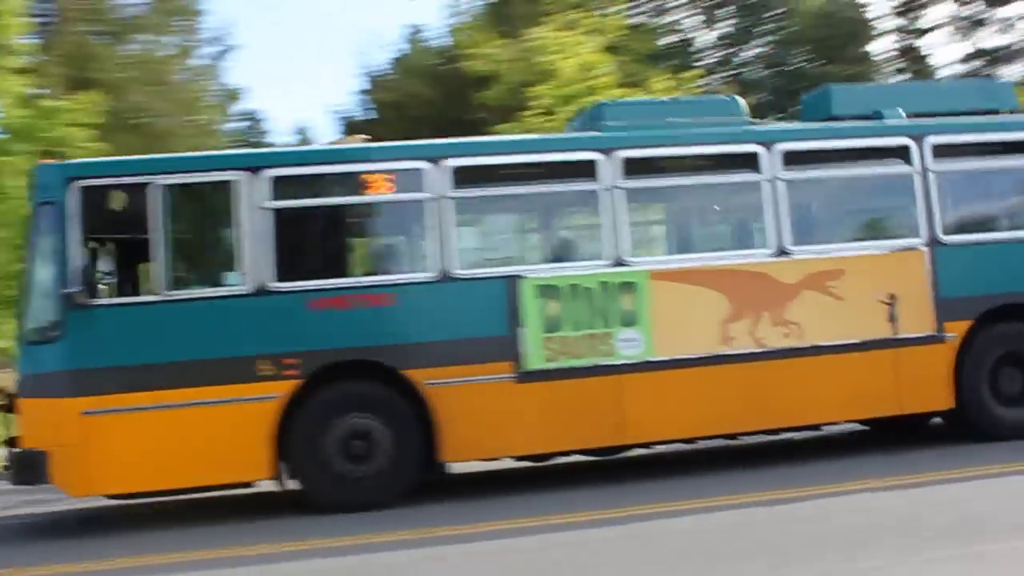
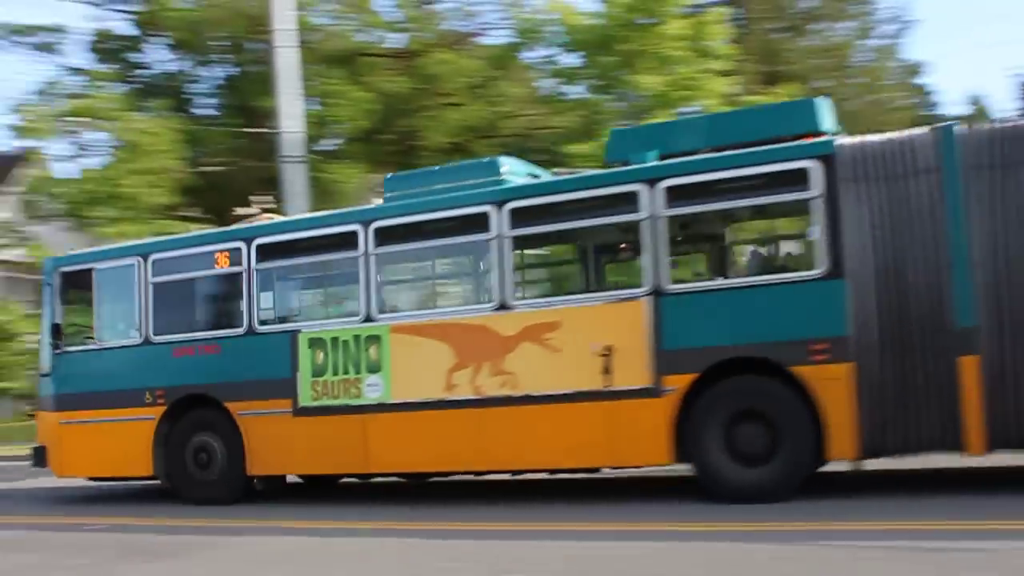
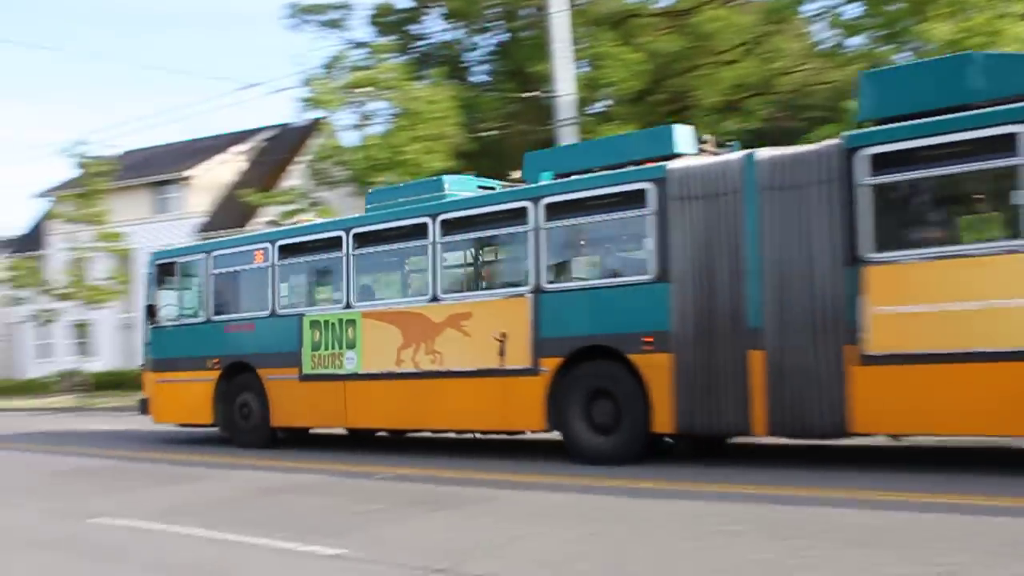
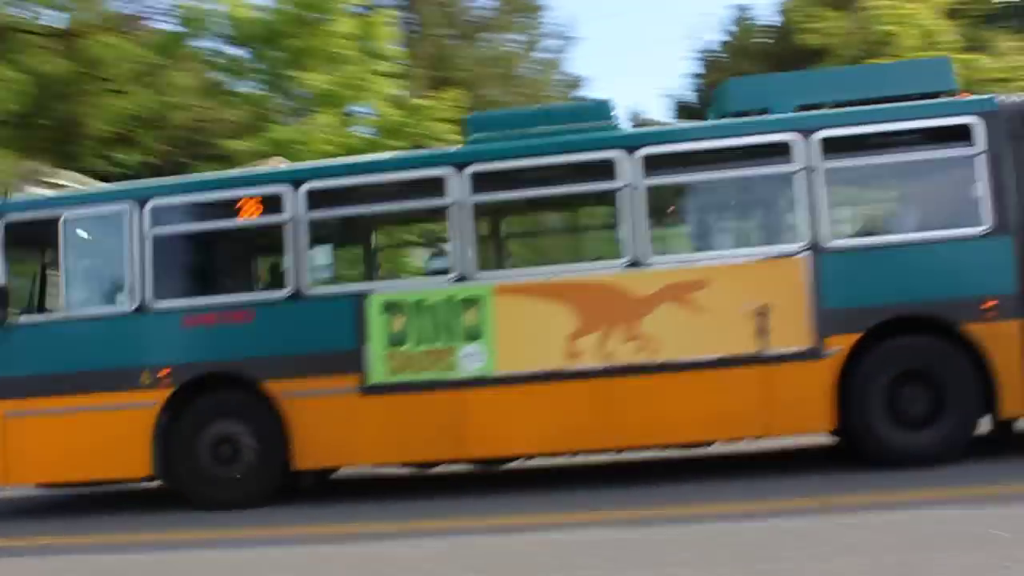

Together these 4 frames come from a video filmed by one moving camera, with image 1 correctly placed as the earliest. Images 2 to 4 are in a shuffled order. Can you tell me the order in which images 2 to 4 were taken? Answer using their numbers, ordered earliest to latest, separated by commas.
4, 2, 3
